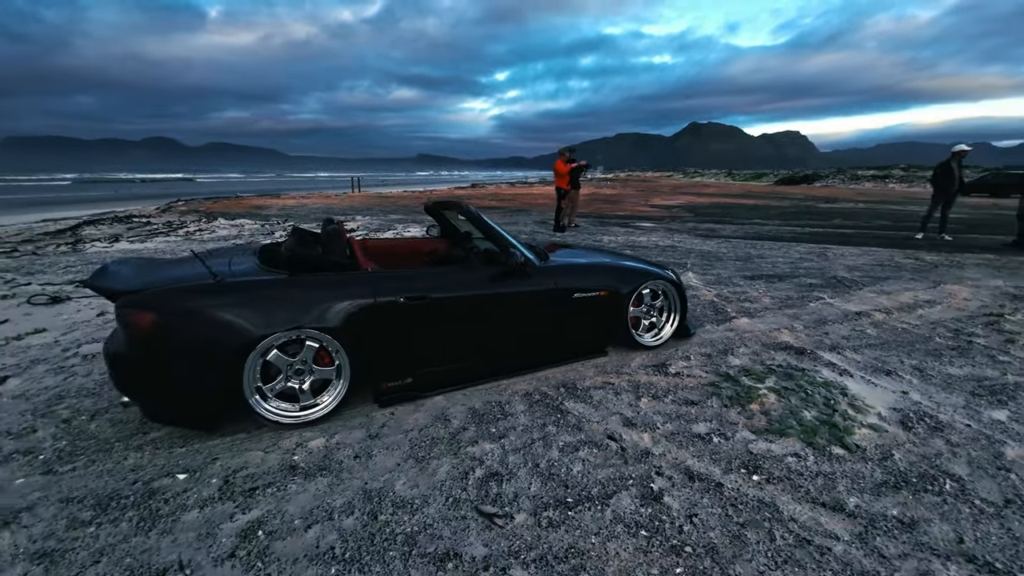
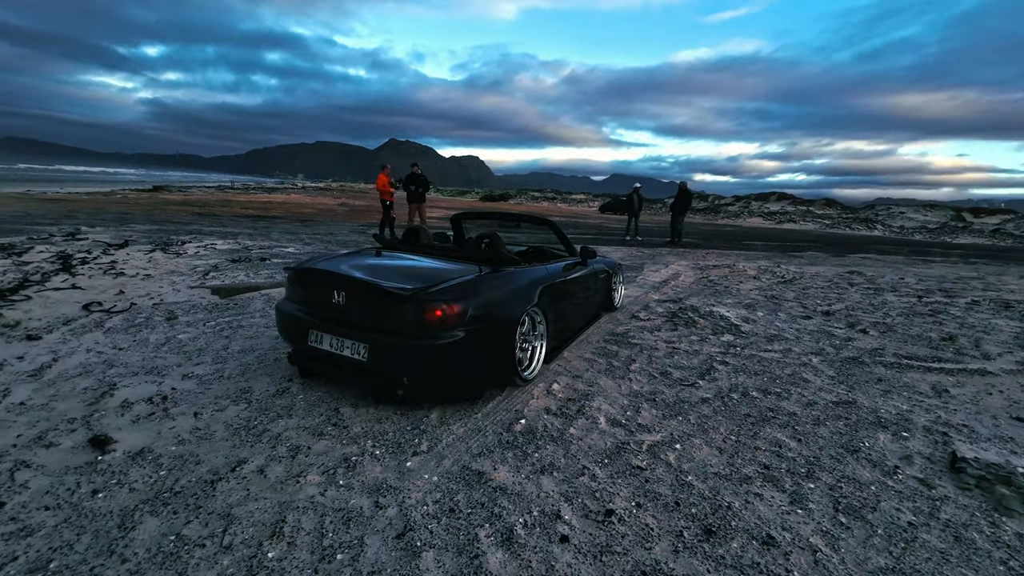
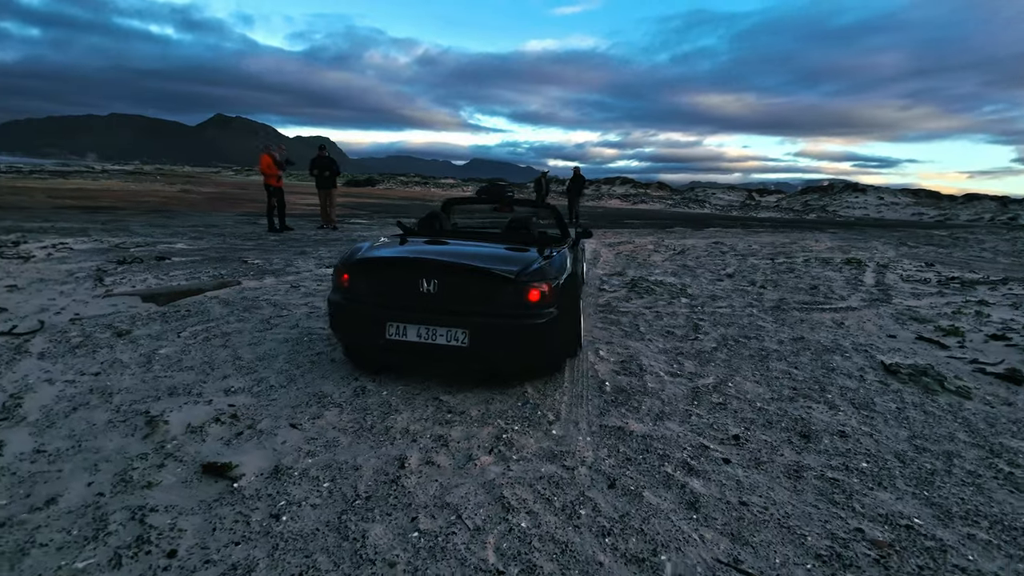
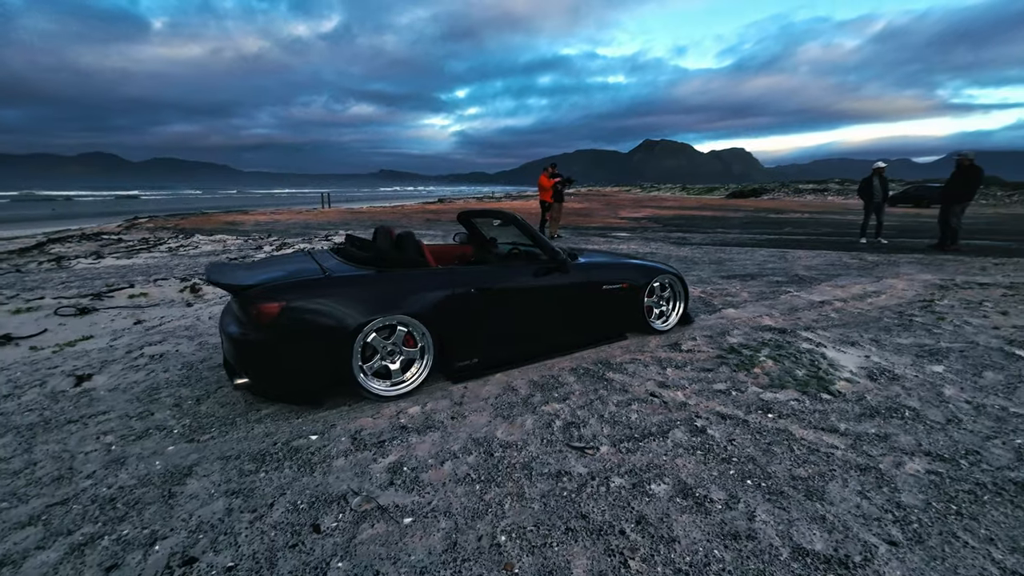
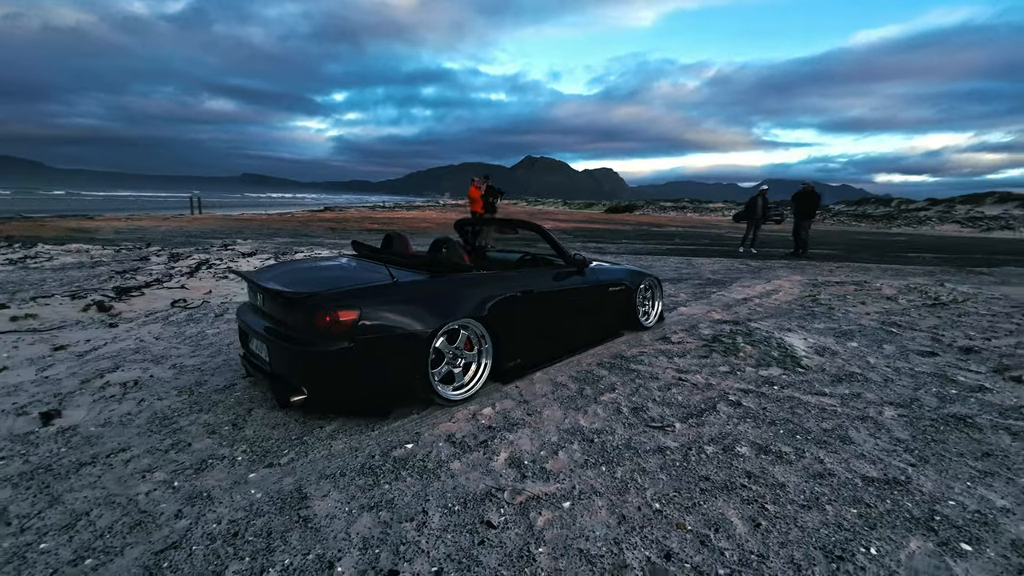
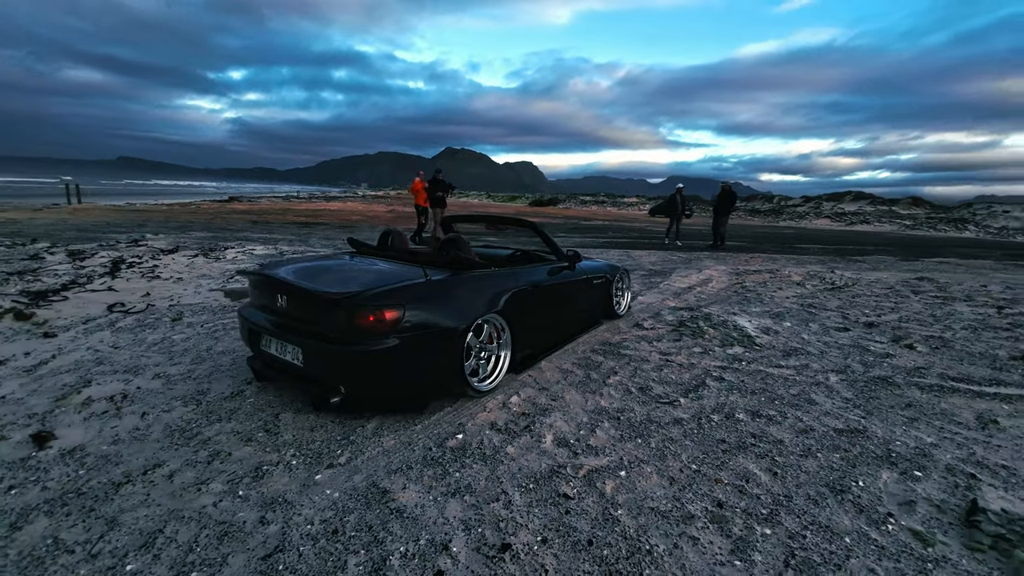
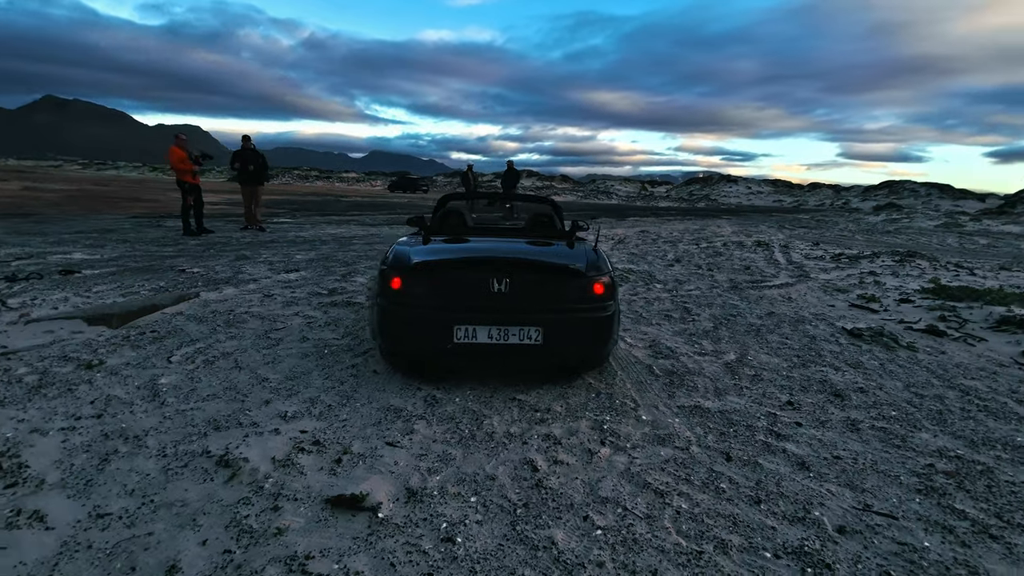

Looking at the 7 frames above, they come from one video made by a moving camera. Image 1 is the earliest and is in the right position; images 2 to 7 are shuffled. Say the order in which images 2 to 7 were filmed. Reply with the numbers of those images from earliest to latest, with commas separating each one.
4, 5, 6, 2, 3, 7
